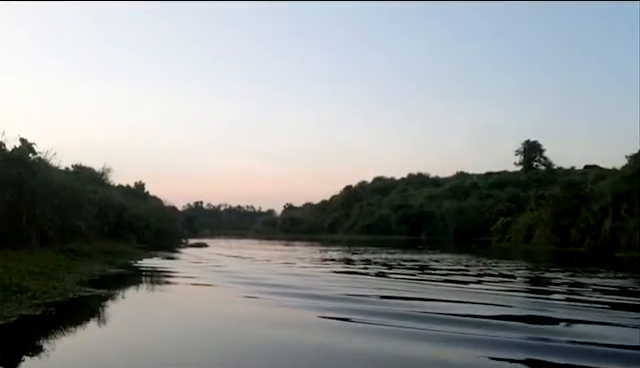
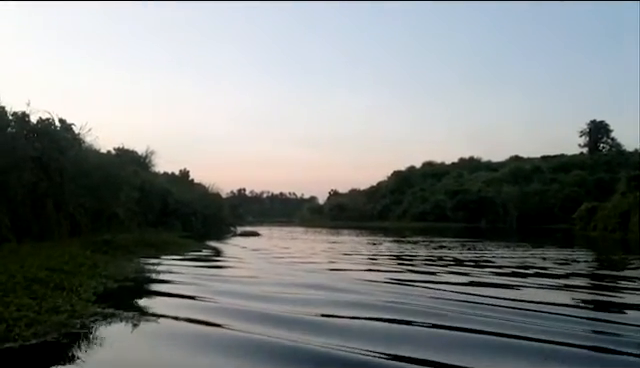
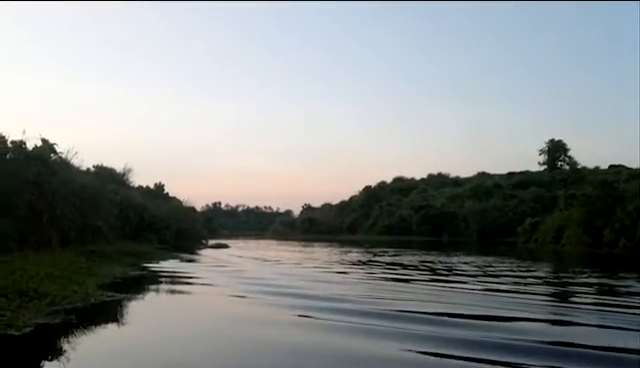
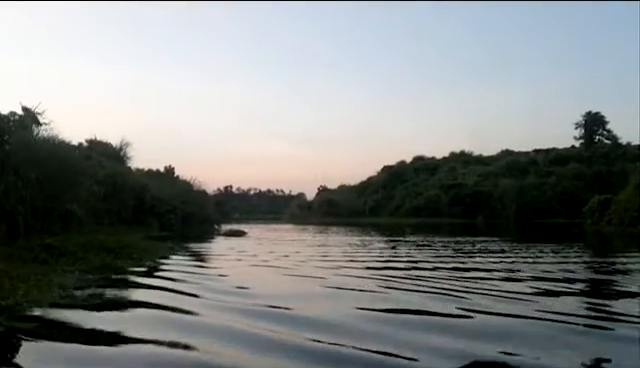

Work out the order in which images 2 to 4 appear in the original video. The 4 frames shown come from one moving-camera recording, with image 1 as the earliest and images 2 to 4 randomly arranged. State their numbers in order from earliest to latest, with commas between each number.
3, 2, 4
